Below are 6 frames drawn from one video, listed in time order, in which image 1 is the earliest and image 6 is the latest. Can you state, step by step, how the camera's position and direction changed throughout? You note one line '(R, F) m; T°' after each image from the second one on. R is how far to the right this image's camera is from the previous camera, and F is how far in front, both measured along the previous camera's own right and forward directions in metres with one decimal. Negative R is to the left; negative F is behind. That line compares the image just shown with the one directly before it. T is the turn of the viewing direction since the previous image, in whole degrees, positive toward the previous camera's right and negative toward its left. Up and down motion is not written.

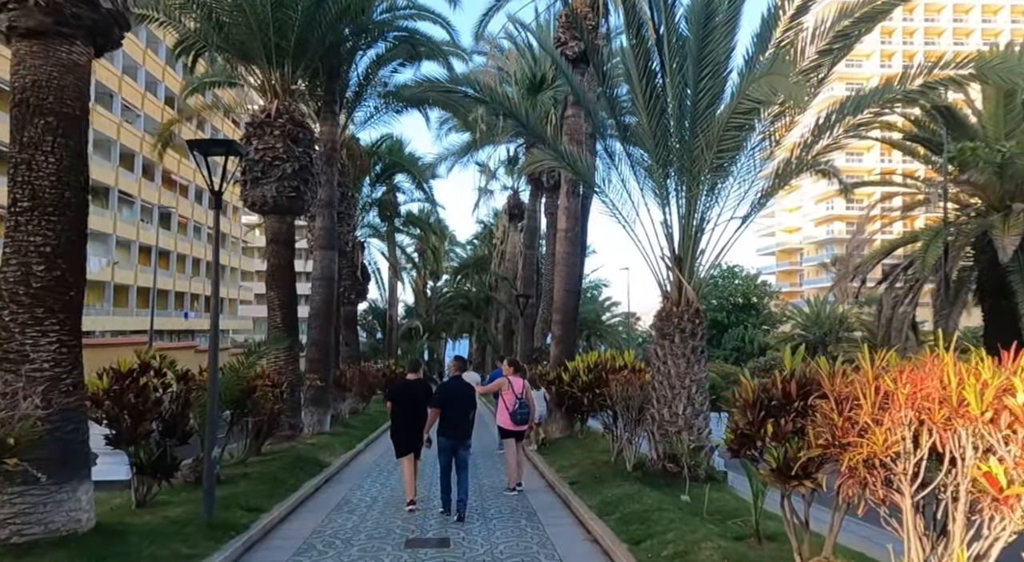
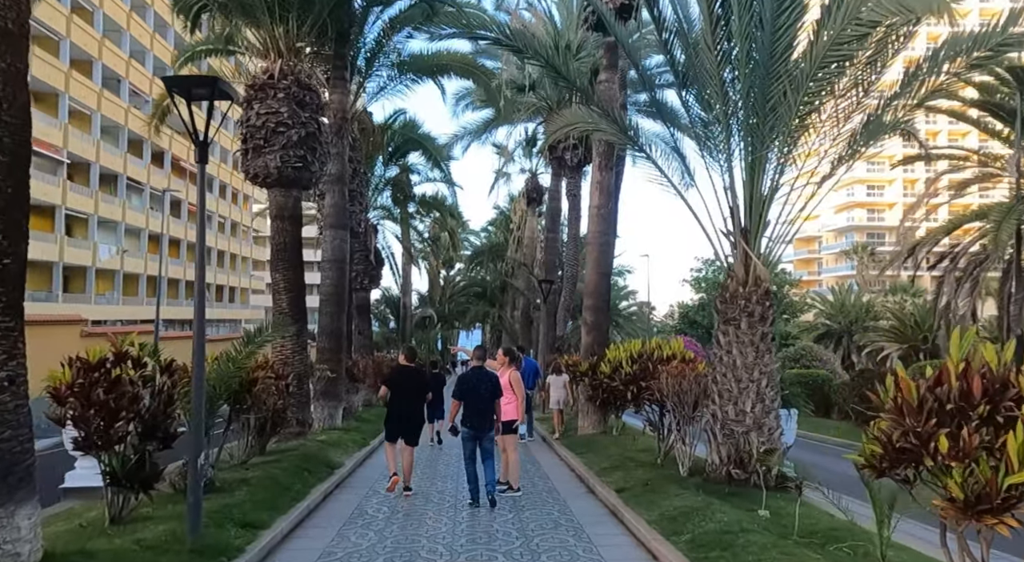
(-0.3, +1.5) m; -1°
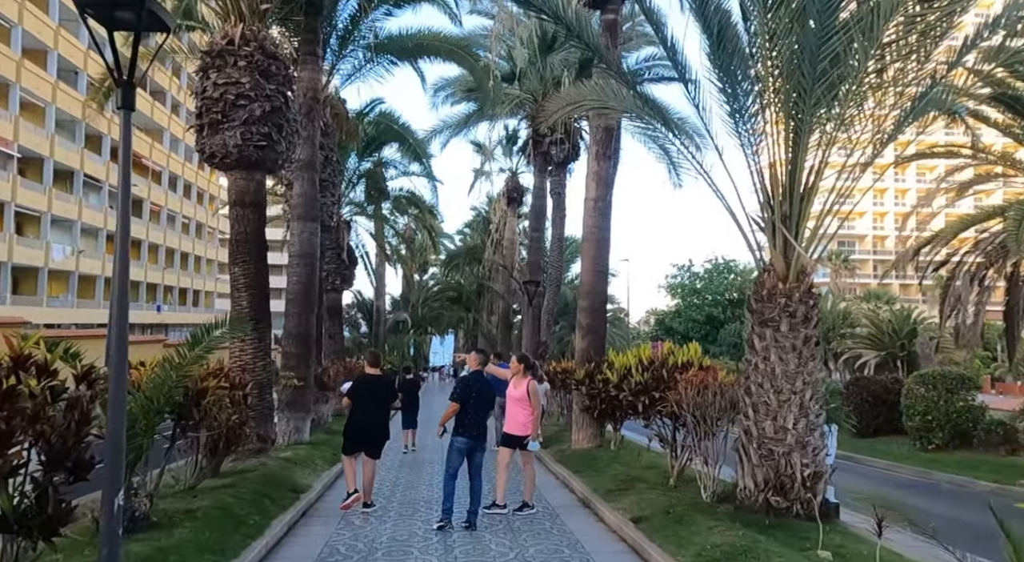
(-0.3, +1.5) m; +2°
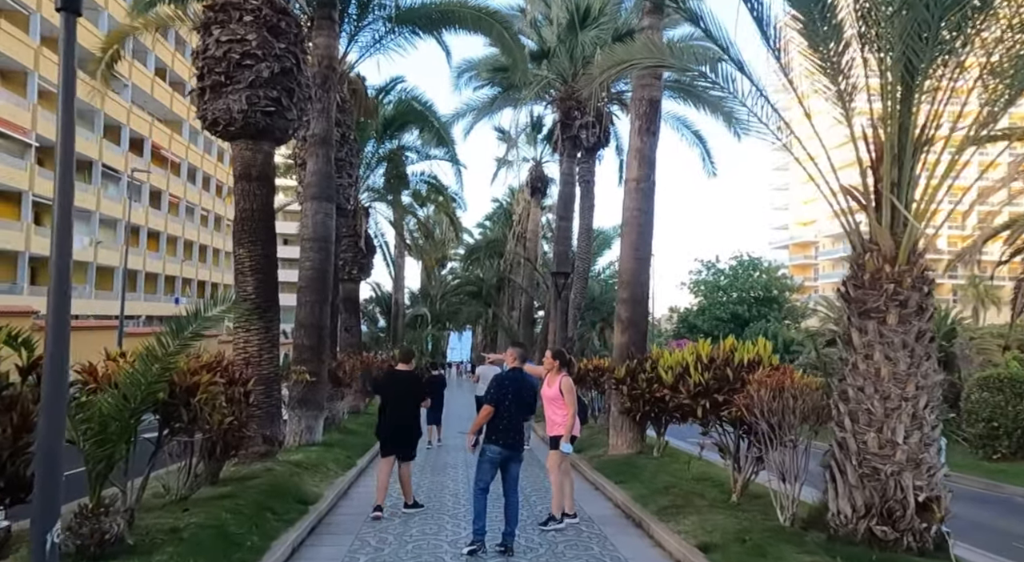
(-0.3, +1.3) m; -1°
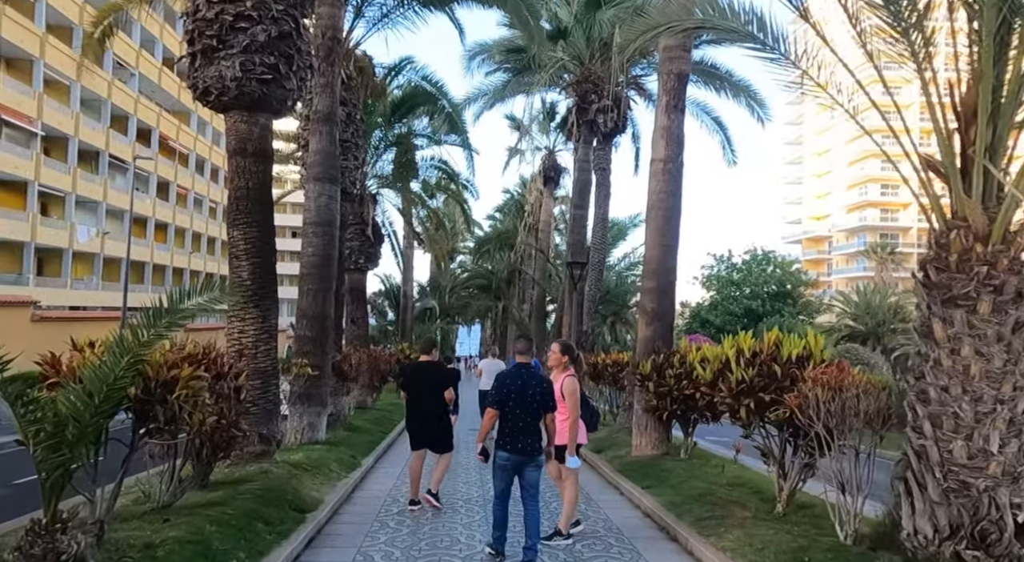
(-0.1, +0.9) m; -1°
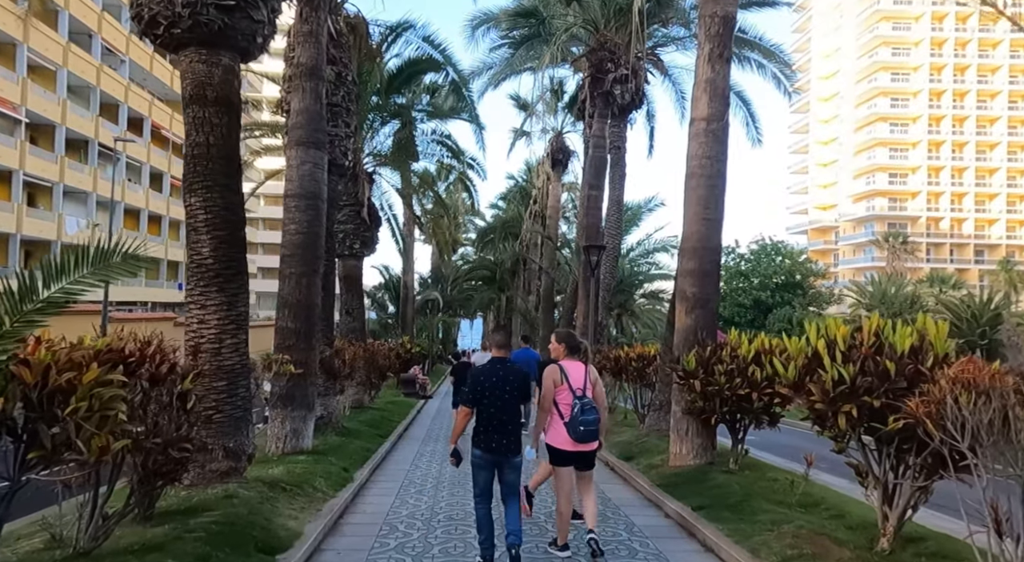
(-0.2, +1.8) m; 0°
